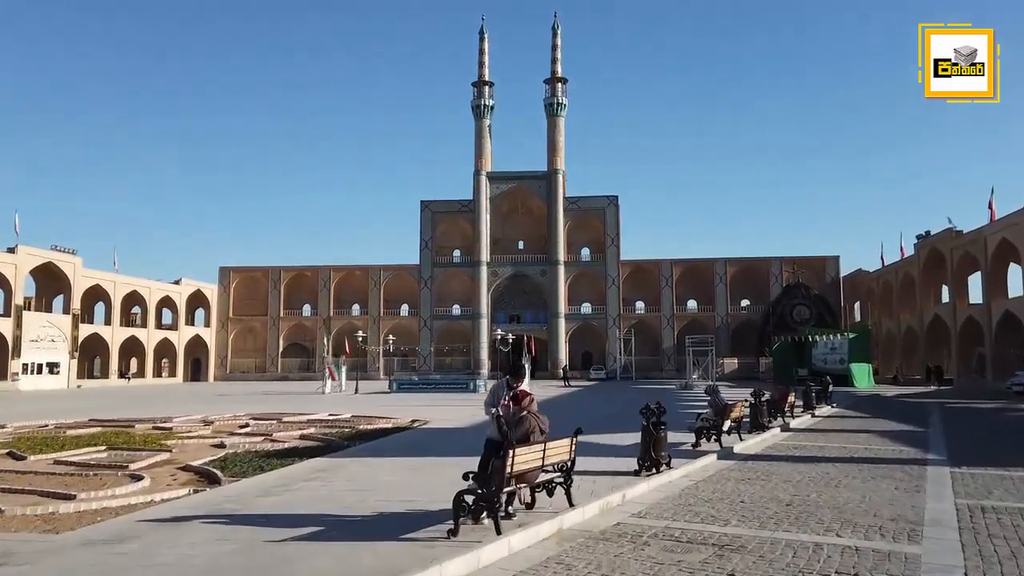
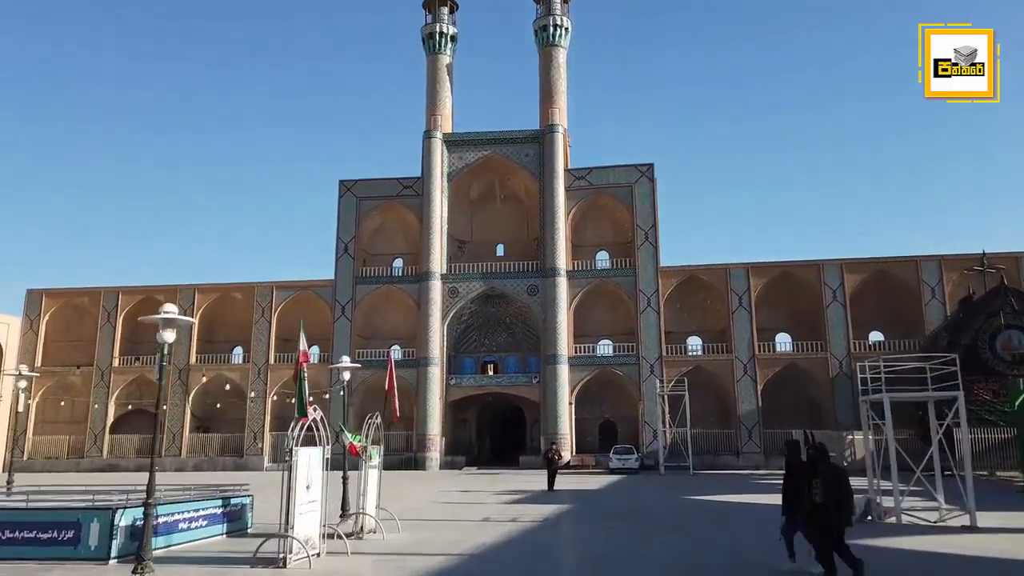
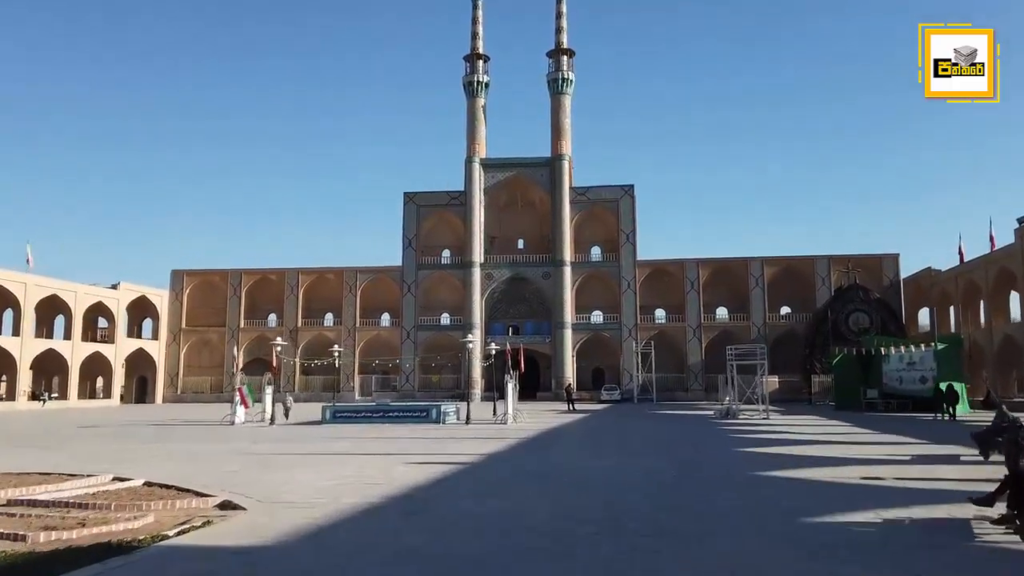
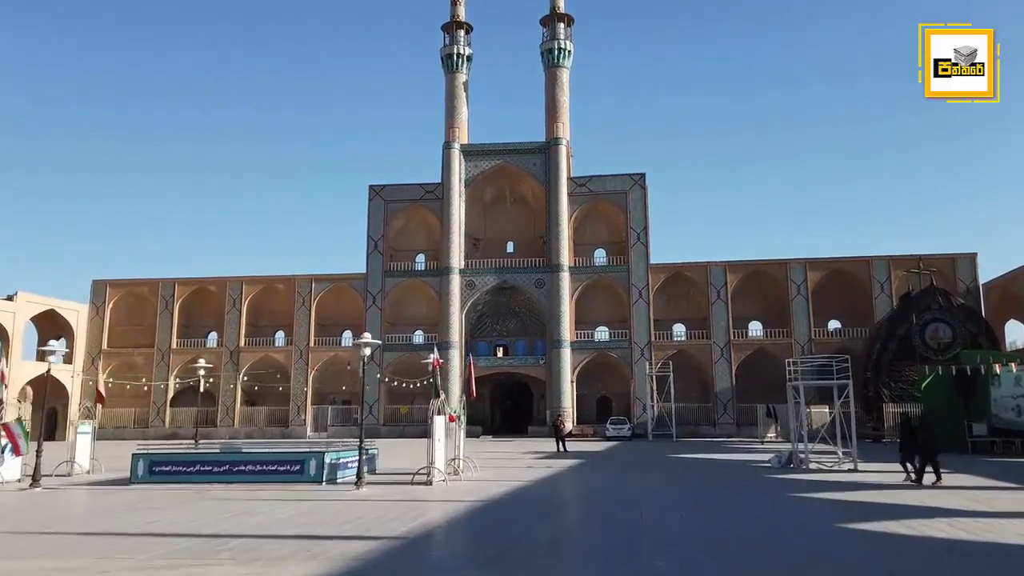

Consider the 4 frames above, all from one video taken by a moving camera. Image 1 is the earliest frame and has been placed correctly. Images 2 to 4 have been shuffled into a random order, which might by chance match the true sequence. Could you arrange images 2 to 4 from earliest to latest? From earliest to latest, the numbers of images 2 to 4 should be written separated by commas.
3, 4, 2
